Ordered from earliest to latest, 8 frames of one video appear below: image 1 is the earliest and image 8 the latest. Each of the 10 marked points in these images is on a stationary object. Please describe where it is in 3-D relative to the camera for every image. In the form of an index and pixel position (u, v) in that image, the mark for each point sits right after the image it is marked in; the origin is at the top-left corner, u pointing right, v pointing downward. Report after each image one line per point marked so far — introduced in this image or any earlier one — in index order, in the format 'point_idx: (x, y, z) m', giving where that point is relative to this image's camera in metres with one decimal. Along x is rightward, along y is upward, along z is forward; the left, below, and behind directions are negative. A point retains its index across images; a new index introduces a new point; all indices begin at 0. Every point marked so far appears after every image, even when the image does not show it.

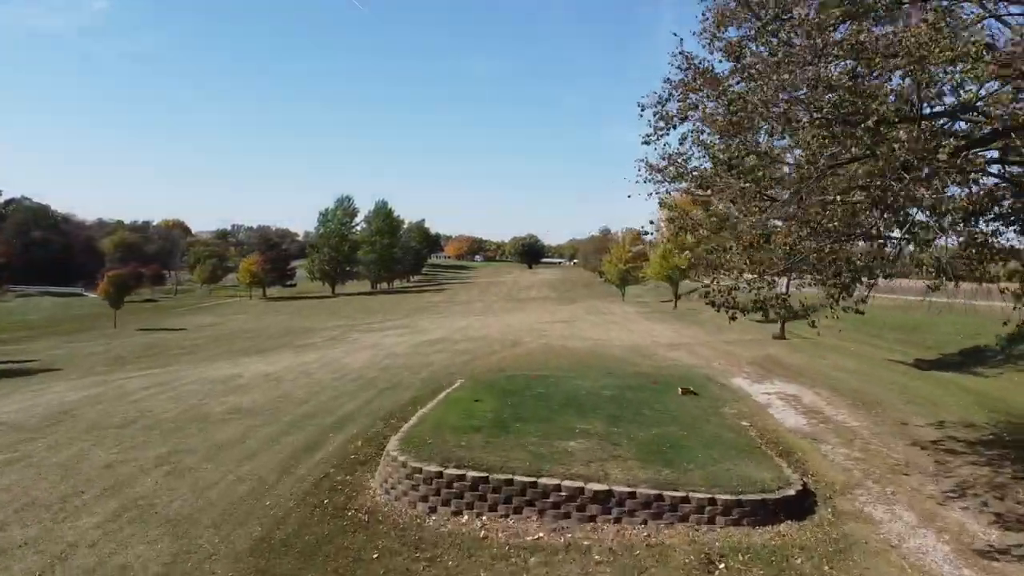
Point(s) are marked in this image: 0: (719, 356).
0: (+5.9, -1.9, +16.2) m
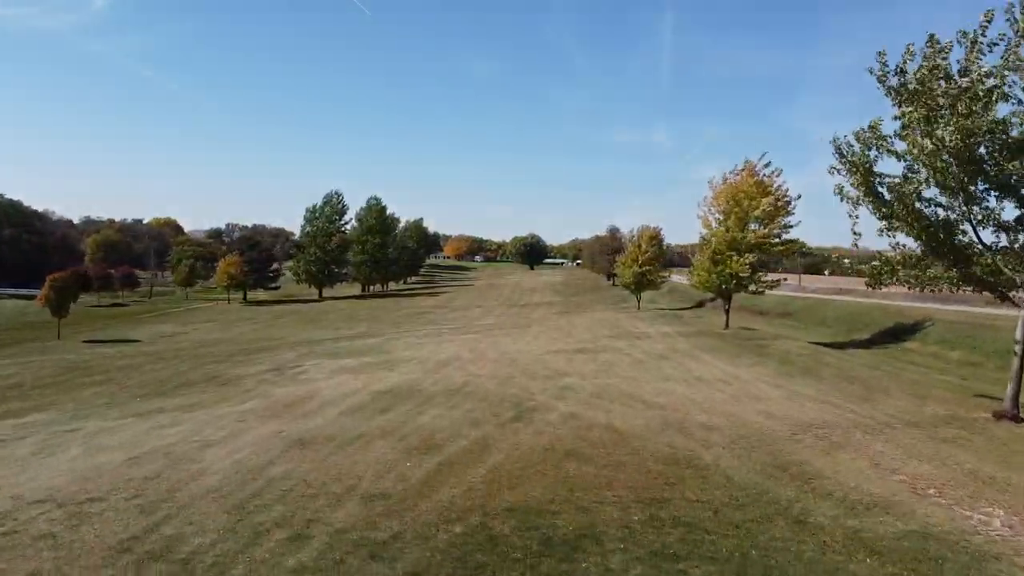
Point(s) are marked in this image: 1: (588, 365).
0: (+6.0, -2.6, +7.6) m
1: (+2.6, -2.6, +19.2) m
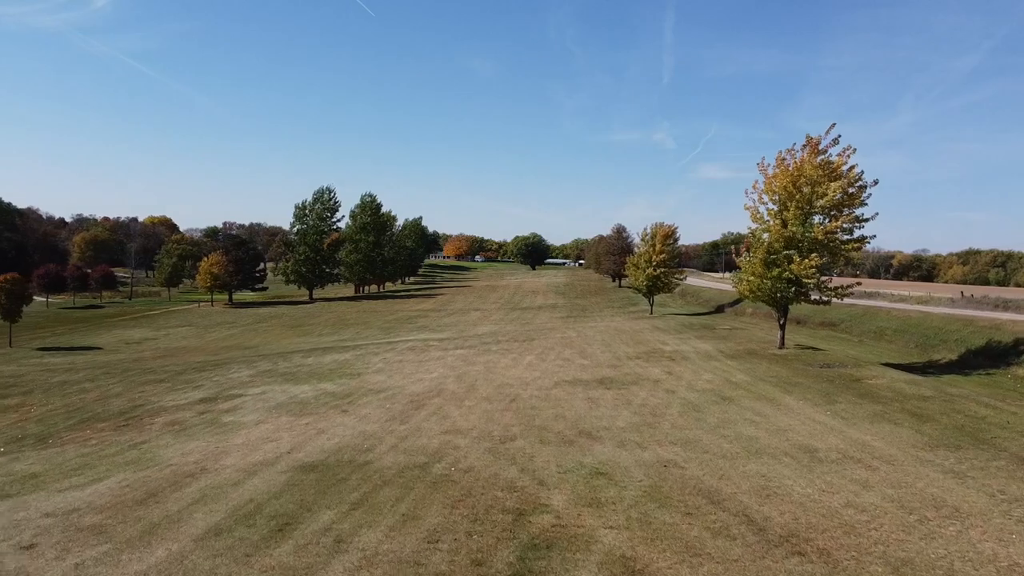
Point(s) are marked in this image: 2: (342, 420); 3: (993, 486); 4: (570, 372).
0: (+5.9, -2.9, +1.7) m
1: (+2.6, -2.9, +13.3) m
2: (-4.5, -3.5, +14.9) m
3: (+6.9, -2.8, +8.0) m
4: (+2.0, -2.9, +19.6) m
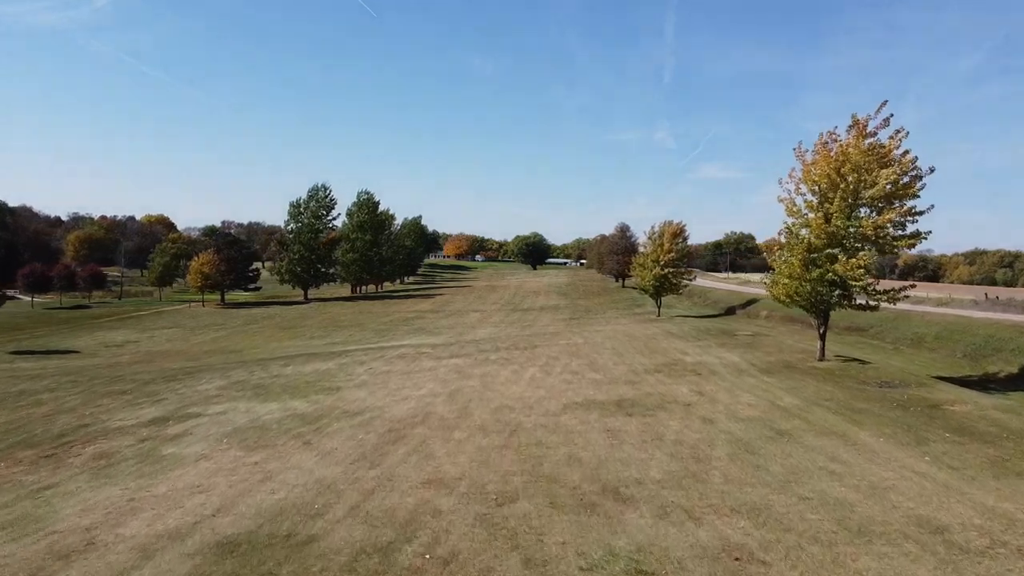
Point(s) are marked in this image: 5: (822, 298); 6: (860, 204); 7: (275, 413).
0: (+5.9, -3.1, -1.2) m
1: (+2.6, -3.0, +10.4) m
2: (-4.5, -3.6, +12.0) m
3: (+6.9, -3.0, +5.1) m
4: (+2.0, -3.0, +16.6) m
5: (+10.8, -0.3, +19.6) m
6: (+12.1, +2.9, +19.5) m
7: (-7.3, -3.9, +17.4) m
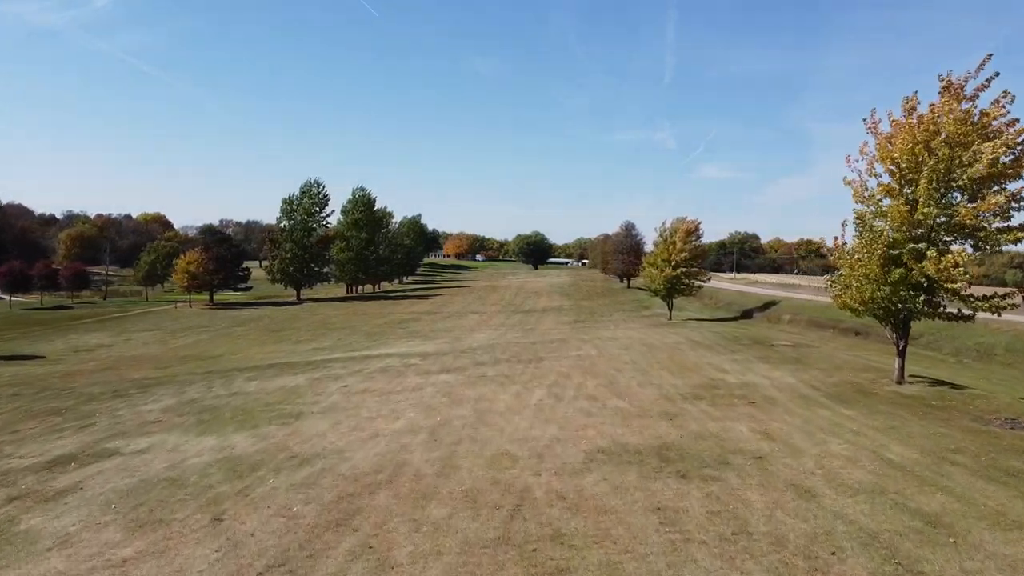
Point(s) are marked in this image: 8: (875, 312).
0: (+6.0, -3.2, -5.2) m
1: (+2.6, -3.1, +6.4) m
2: (-4.5, -3.7, +8.0) m
3: (+6.9, -3.1, +1.1) m
4: (+2.1, -3.2, +12.6) m
5: (+10.9, -0.5, +15.6) m
6: (+12.1, +2.8, +15.5) m
7: (-7.3, -4.0, +13.4) m
8: (+10.5, -0.6, +16.2) m
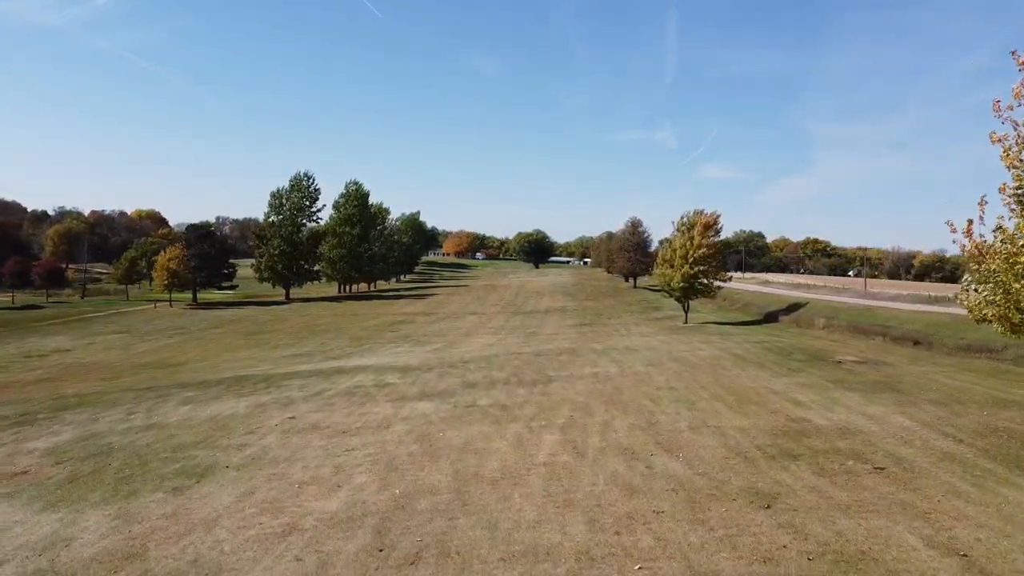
0: (+5.9, -3.3, -10.3) m
1: (+2.6, -3.2, +1.3) m
2: (-4.5, -3.8, +2.9) m
3: (+6.9, -3.2, -4.0) m
4: (+2.1, -3.2, +7.5) m
5: (+10.9, -0.6, +10.5) m
6: (+12.1, +2.7, +10.4) m
7: (-7.3, -4.0, +8.3) m
8: (+10.4, -0.7, +11.1) m
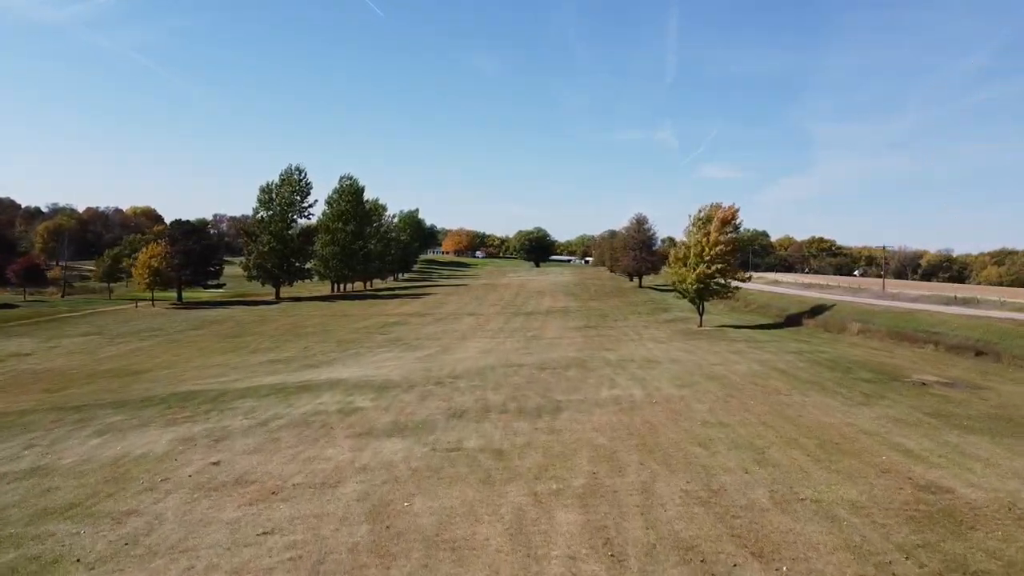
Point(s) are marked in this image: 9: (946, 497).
0: (+5.9, -3.4, -14.4) m
1: (+2.5, -3.3, -2.8) m
2: (-4.6, -3.9, -1.2) m
3: (+6.8, -3.3, -8.1) m
4: (+2.0, -3.3, +3.4) m
5: (+10.8, -0.7, +6.4) m
6: (+12.1, +2.6, +6.2) m
7: (-7.4, -4.1, +4.2) m
8: (+10.4, -0.8, +7.0) m
9: (+6.3, -3.0, +8.0) m
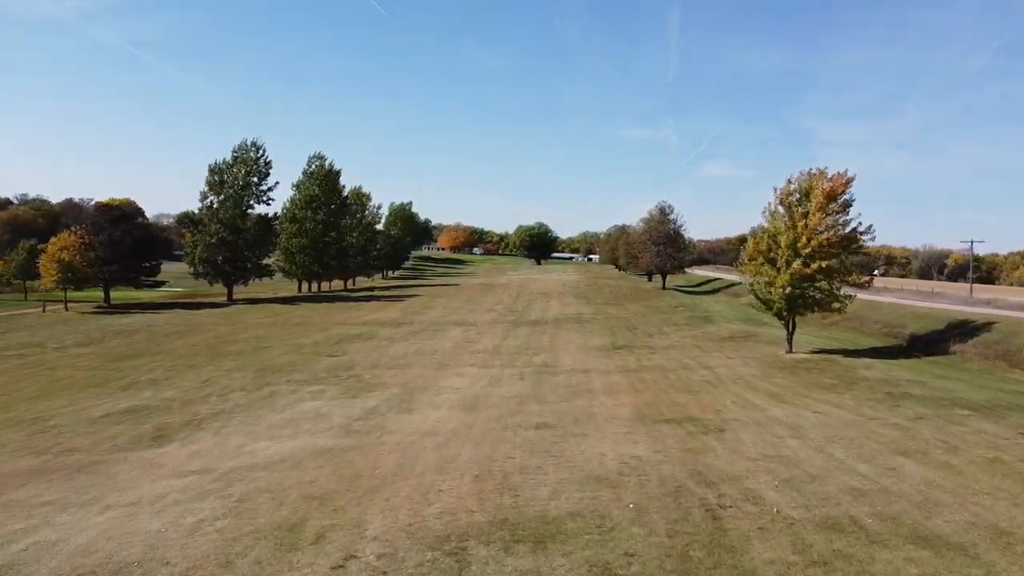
0: (+6.0, -4.0, -29.9) m
1: (+2.6, -3.9, -18.3) m
2: (-4.5, -4.4, -16.7) m
3: (+6.9, -3.9, -23.6) m
4: (+2.1, -3.8, -12.0) m
5: (+11.0, -1.2, -9.0) m
6: (+12.2, +2.0, -9.2) m
7: (-7.3, -4.6, -11.3) m
8: (+10.5, -1.4, -8.5) m
9: (+6.4, -3.6, -7.5) m
